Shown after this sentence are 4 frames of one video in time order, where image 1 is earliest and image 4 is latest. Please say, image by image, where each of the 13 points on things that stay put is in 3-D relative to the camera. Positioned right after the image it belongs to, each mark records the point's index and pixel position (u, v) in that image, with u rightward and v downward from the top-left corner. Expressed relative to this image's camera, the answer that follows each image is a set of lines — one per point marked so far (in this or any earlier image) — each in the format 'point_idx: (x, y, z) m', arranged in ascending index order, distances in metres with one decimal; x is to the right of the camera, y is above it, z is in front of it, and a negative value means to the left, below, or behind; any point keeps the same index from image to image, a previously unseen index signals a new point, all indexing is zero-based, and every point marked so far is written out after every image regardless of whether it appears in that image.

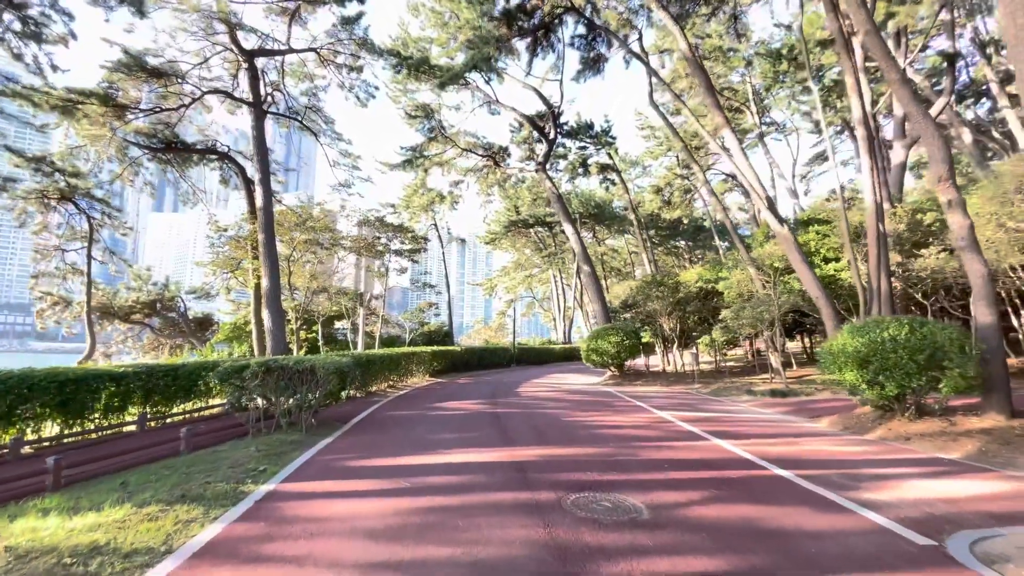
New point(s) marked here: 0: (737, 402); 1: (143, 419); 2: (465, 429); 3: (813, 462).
0: (+5.7, -2.9, +11.7) m
1: (-6.6, -2.3, +8.4) m
2: (-0.8, -2.4, +8.0) m
3: (+4.1, -2.4, +6.3) m
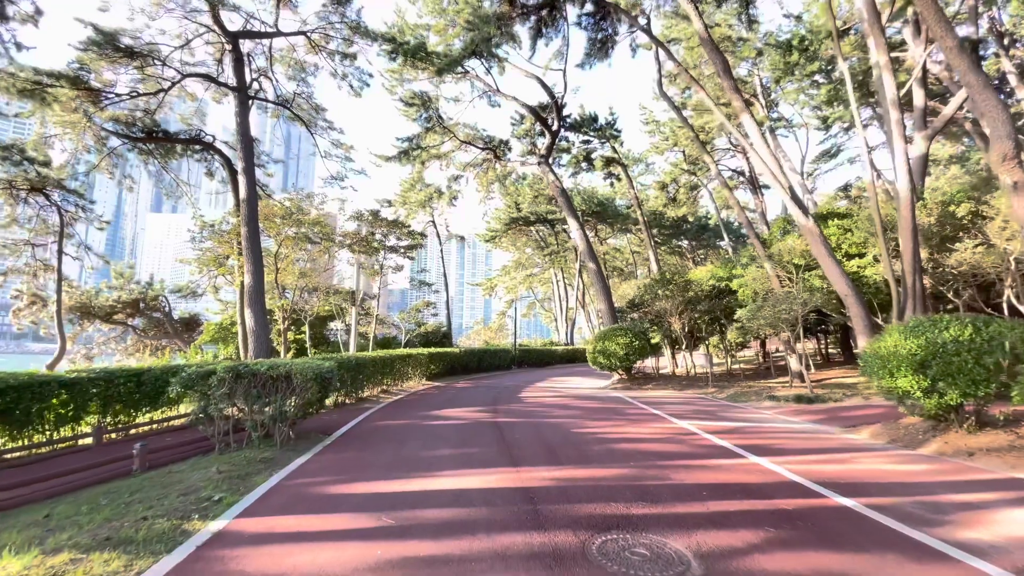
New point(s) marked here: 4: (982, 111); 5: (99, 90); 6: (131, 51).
0: (+5.7, -2.8, +10.8) m
1: (-6.5, -2.3, +7.4) m
2: (-0.7, -2.4, +7.0) m
3: (+4.1, -2.3, +5.3) m
4: (+7.3, +2.7, +7.2) m
5: (-10.9, +5.2, +12.3) m
6: (-10.1, +6.3, +12.3) m
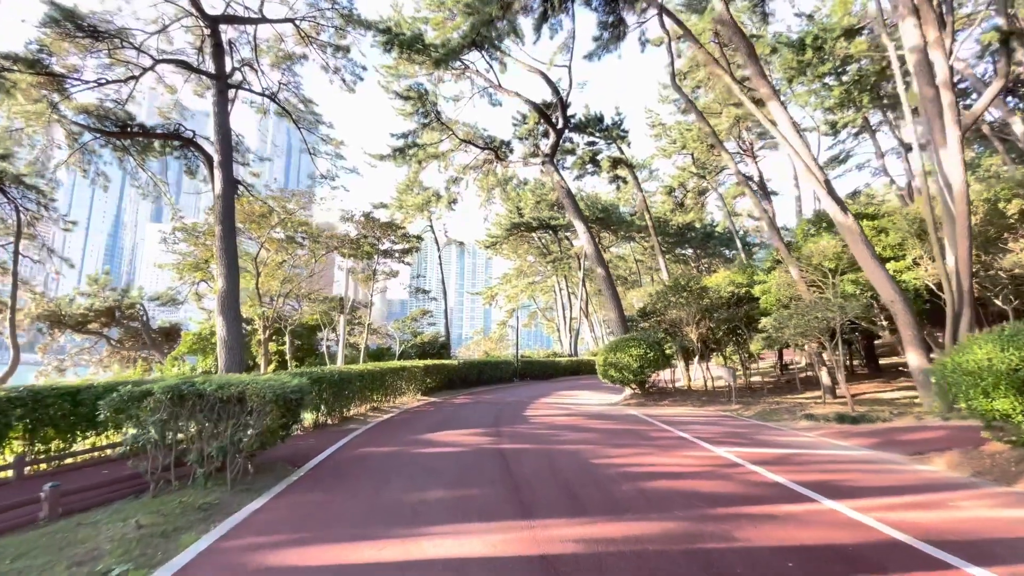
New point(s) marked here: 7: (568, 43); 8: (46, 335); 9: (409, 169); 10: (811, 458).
0: (+5.8, -2.9, +9.4) m
1: (-6.4, -2.3, +6.1) m
2: (-0.6, -2.4, +5.7) m
3: (+4.2, -2.2, +4.0) m
4: (+7.4, +2.7, +6.0) m
5: (-10.8, +5.1, +11.2) m
6: (-10.0, +6.2, +11.2) m
7: (+2.0, +9.0, +17.0) m
8: (-18.2, -1.8, +18.2) m
9: (-4.2, +4.9, +19.2) m
10: (+4.6, -2.6, +7.2) m
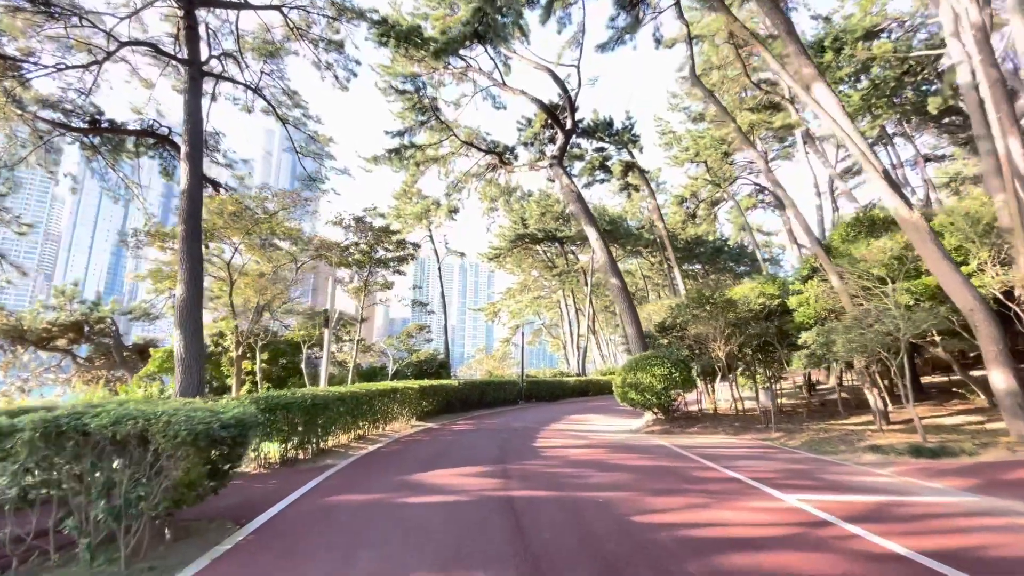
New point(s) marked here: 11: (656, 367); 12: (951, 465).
0: (+6.0, -3.0, +7.8) m
1: (-6.3, -2.3, +4.5) m
2: (-0.5, -2.3, +4.1) m
3: (+4.4, -2.1, +2.4) m
4: (+7.5, +2.7, +4.6) m
5: (-10.6, +4.9, +9.9) m
6: (-9.9, +6.0, +10.0) m
7: (+2.2, +8.5, +15.8) m
8: (-18.0, -2.3, +16.7) m
9: (-4.1, +4.4, +17.9) m
10: (+4.8, -2.6, +5.5) m
11: (+3.9, -2.1, +12.6) m
12: (+7.3, -2.9, +7.7) m
